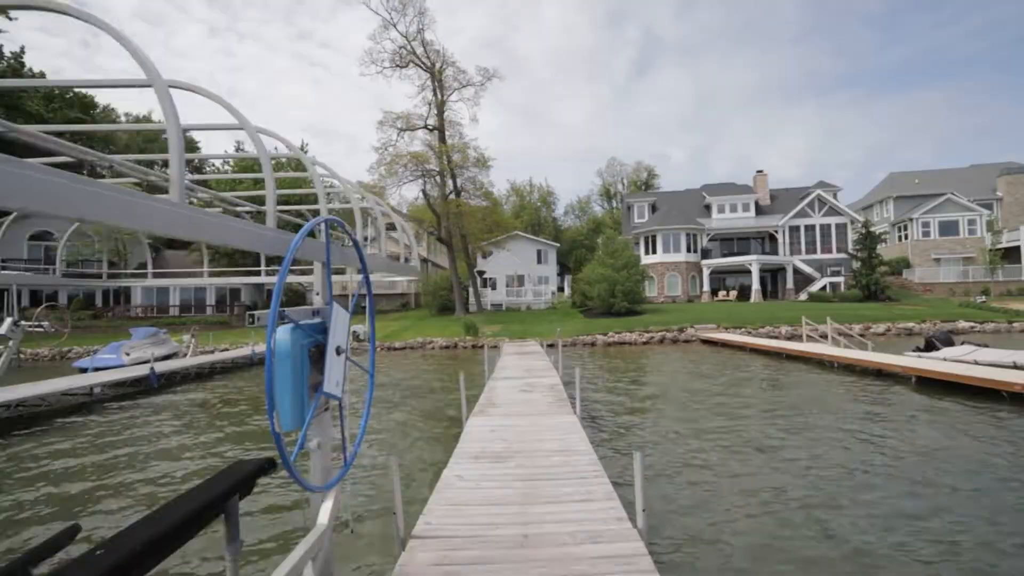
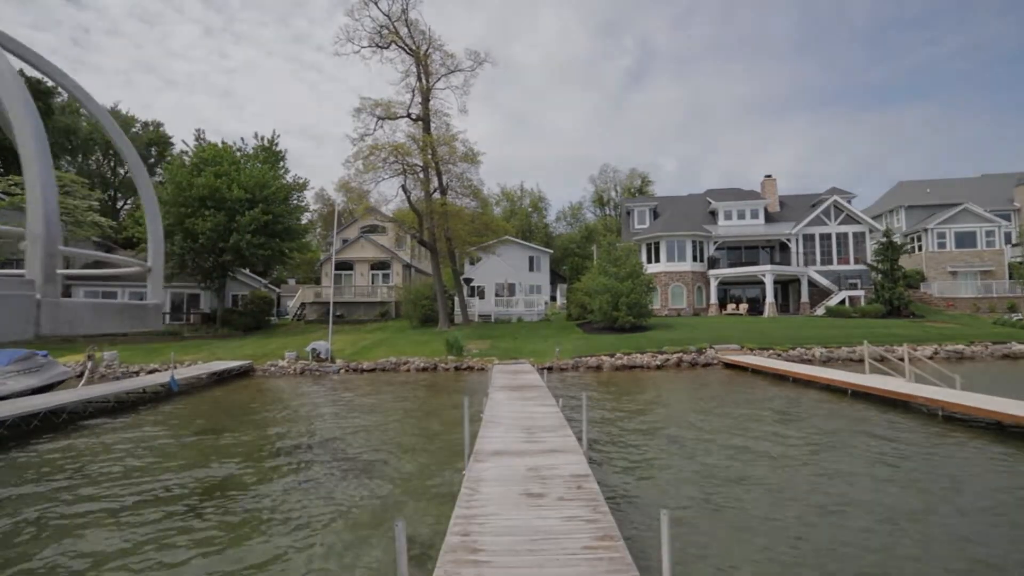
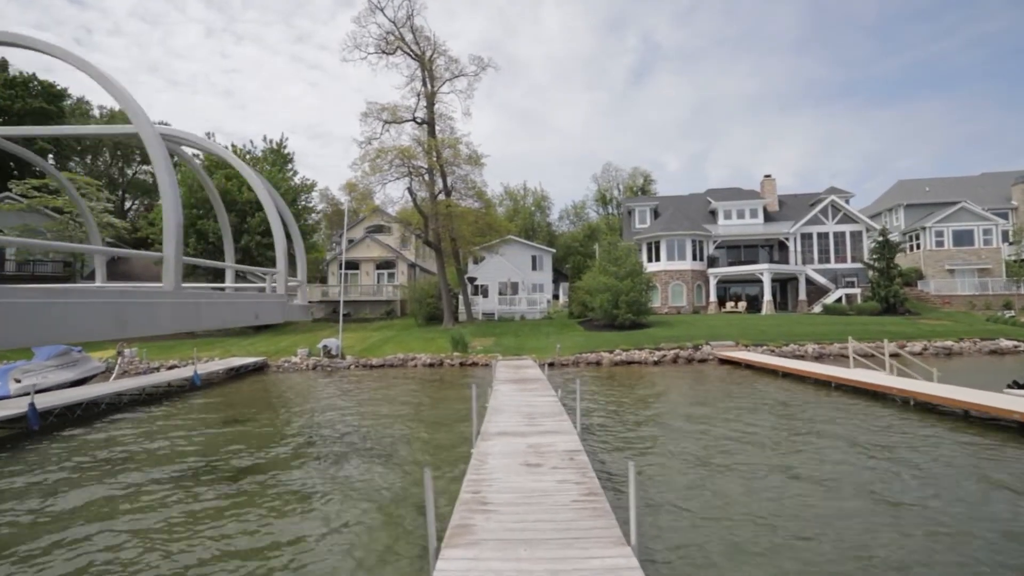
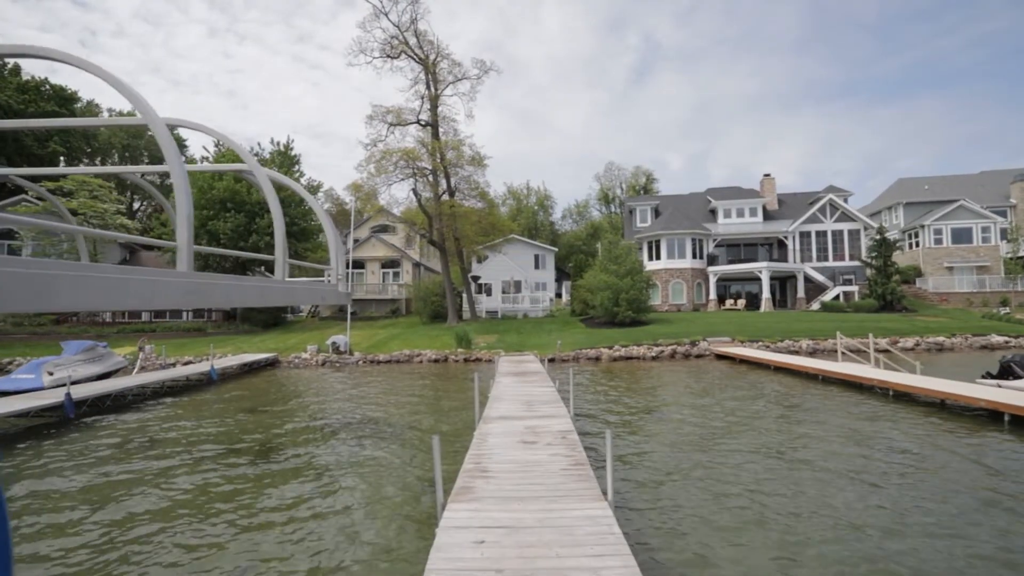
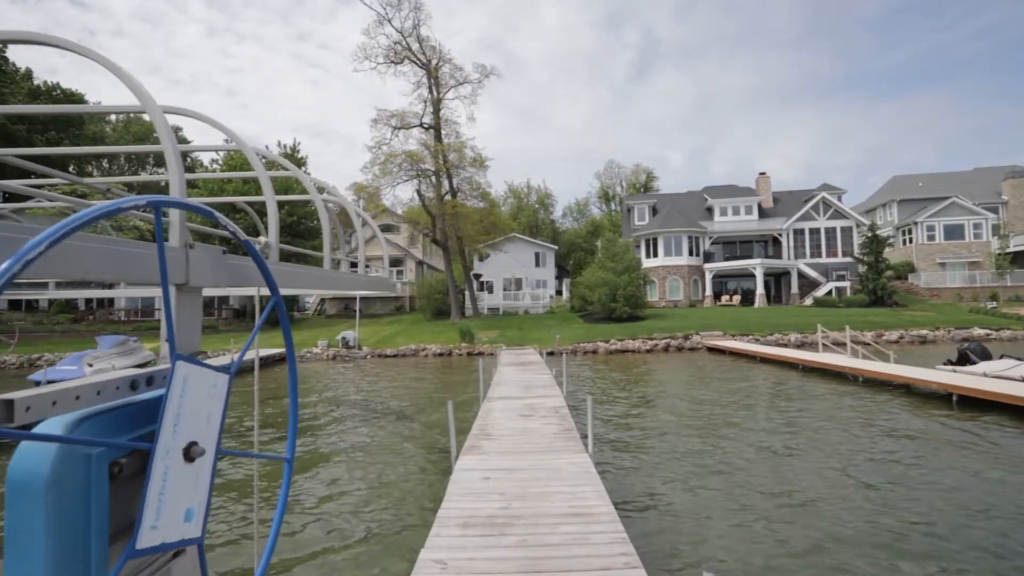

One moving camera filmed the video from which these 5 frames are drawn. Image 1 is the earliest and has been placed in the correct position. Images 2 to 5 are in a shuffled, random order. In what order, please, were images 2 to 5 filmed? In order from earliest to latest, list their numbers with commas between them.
5, 4, 3, 2
